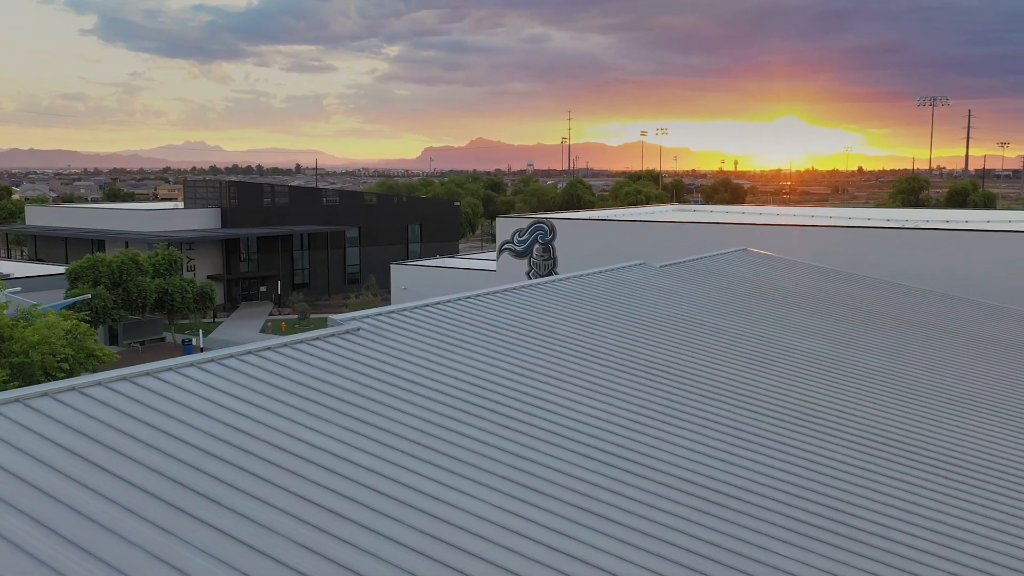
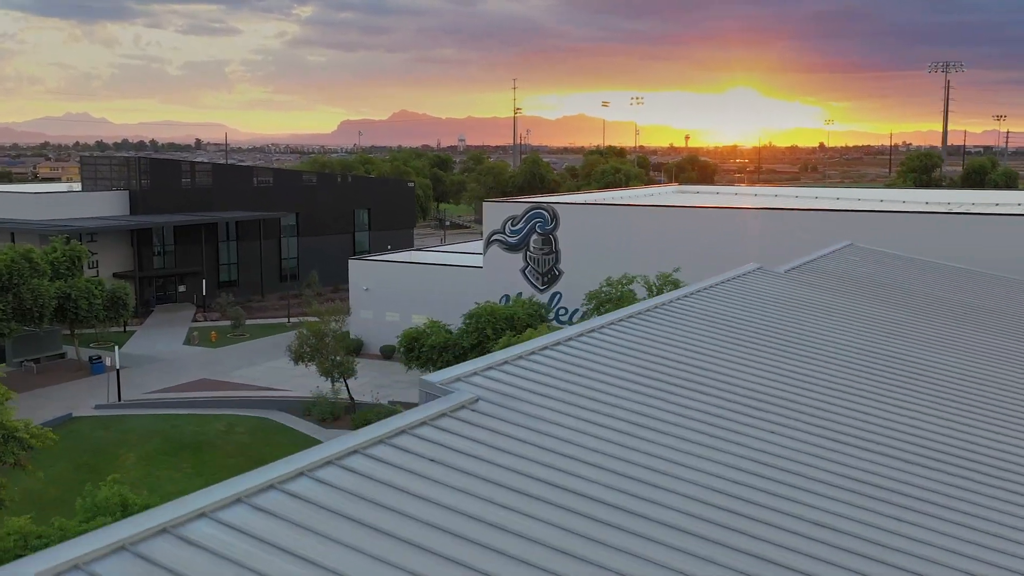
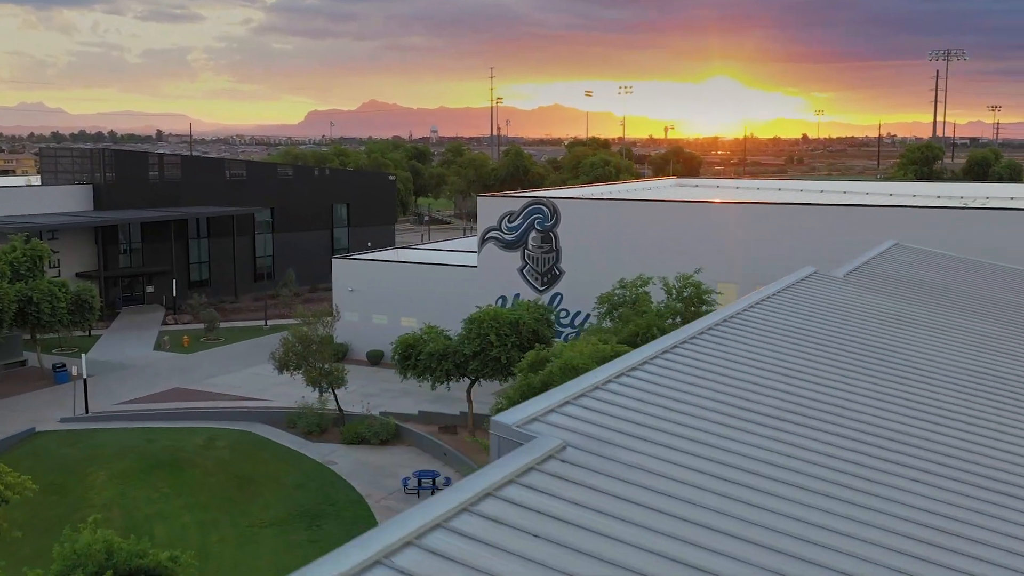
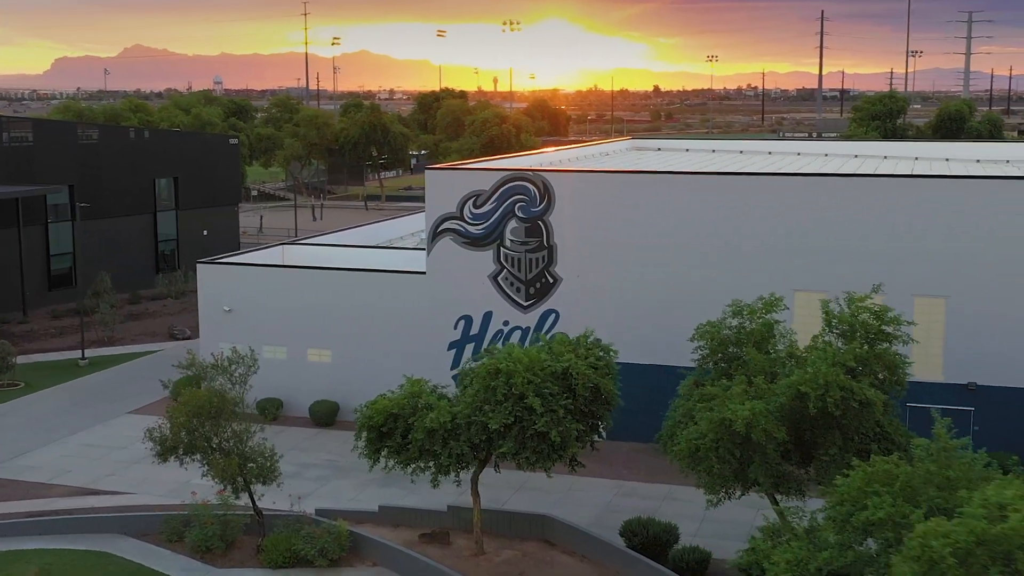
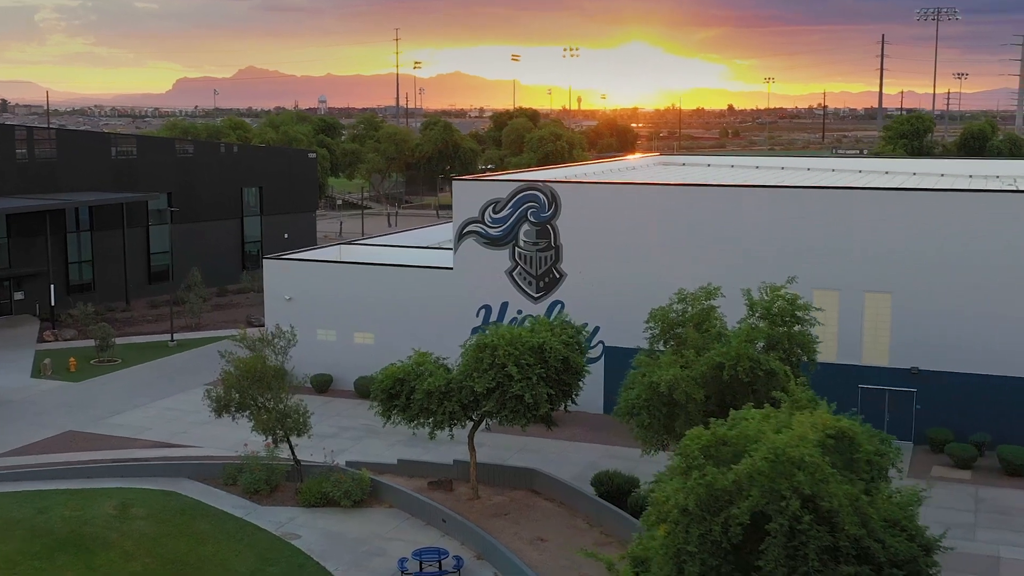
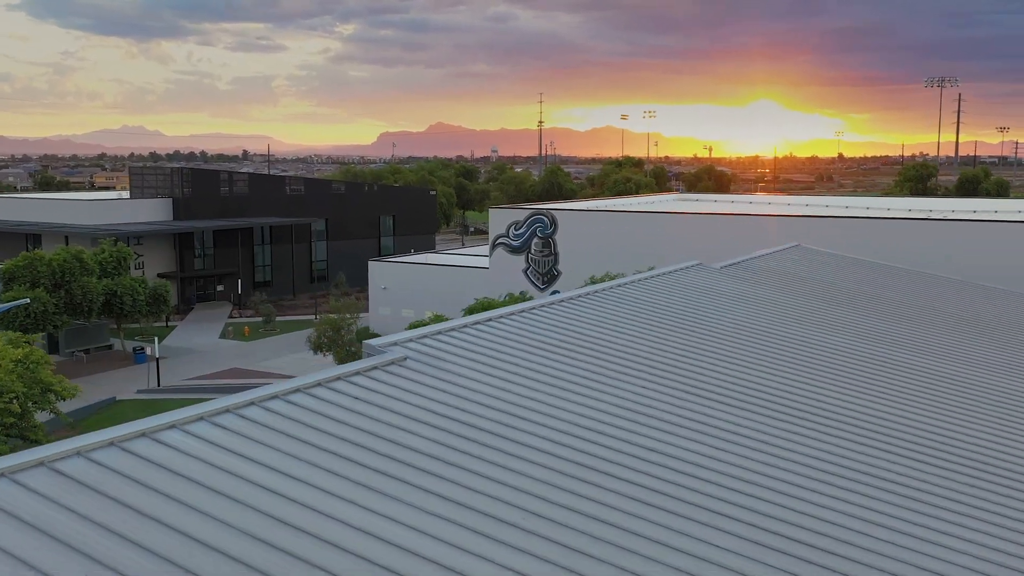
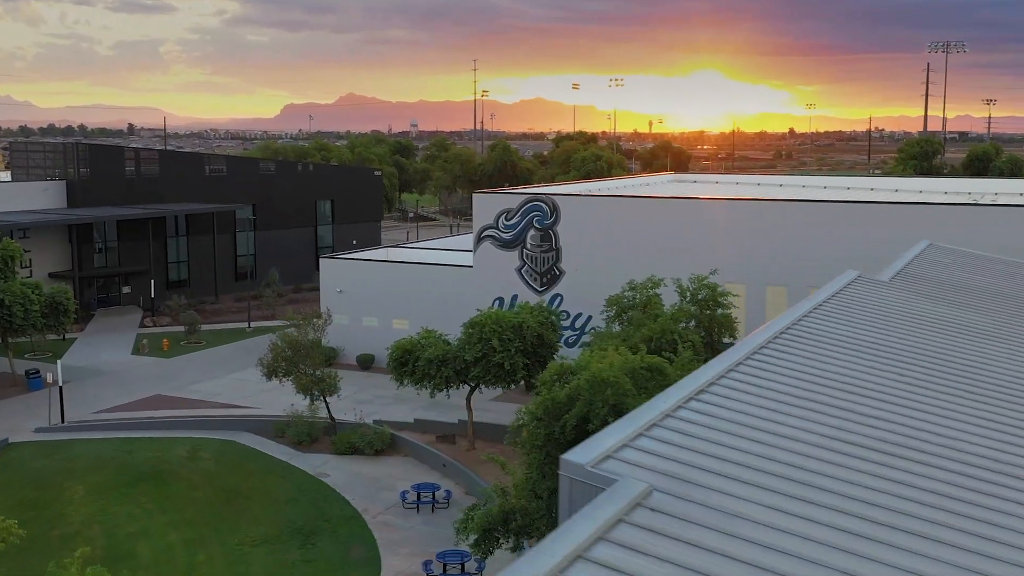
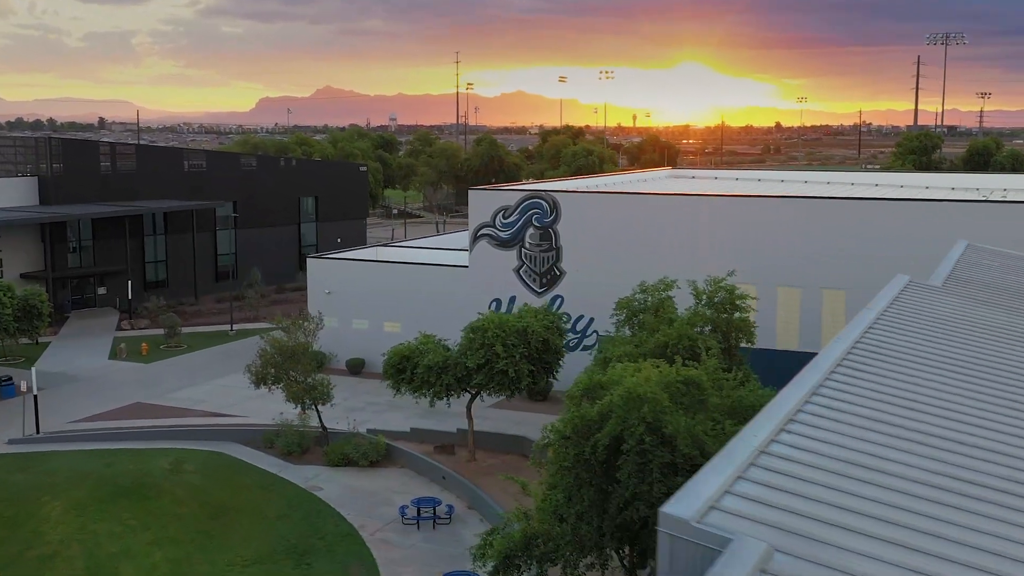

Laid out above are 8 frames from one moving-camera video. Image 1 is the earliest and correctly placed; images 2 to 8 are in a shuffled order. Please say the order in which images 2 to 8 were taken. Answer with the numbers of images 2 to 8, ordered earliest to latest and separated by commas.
6, 2, 3, 7, 8, 5, 4
